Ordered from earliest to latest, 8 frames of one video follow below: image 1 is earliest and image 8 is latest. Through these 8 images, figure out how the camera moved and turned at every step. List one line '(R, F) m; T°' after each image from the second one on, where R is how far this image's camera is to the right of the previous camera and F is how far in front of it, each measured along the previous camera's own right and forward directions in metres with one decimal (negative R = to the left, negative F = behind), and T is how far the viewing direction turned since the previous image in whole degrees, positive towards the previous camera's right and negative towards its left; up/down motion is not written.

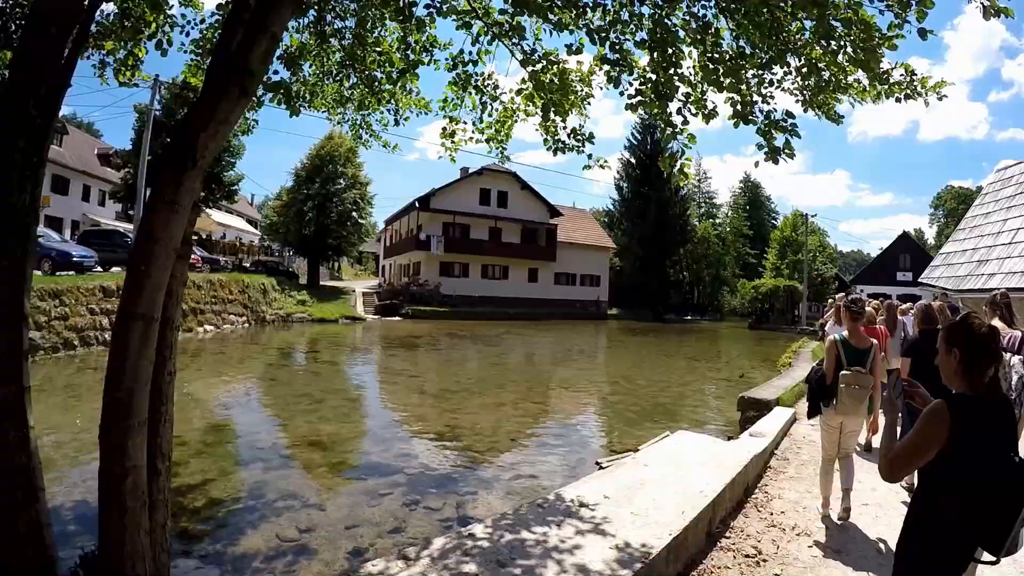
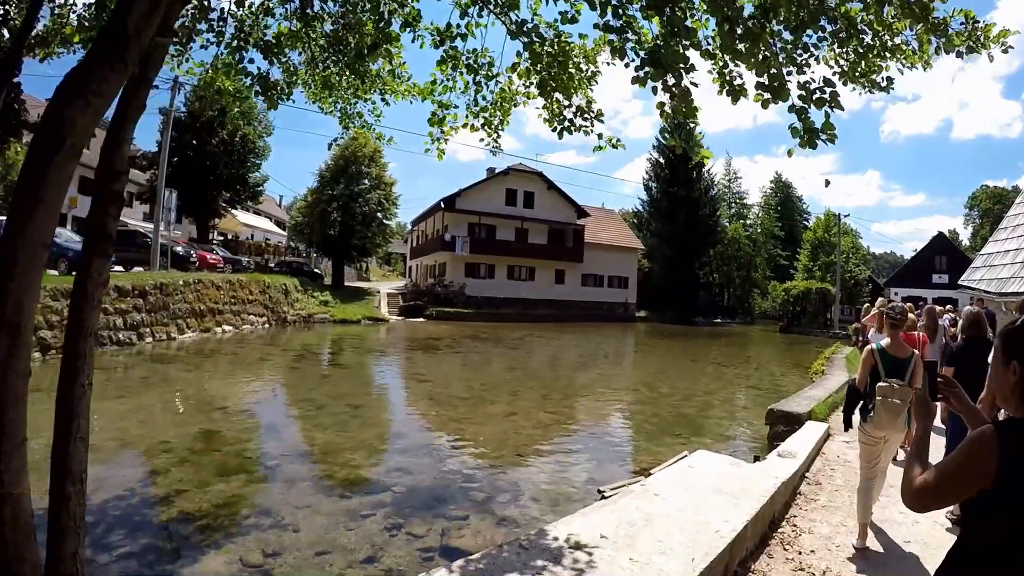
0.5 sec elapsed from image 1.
(+0.2, +0.5) m; -3°
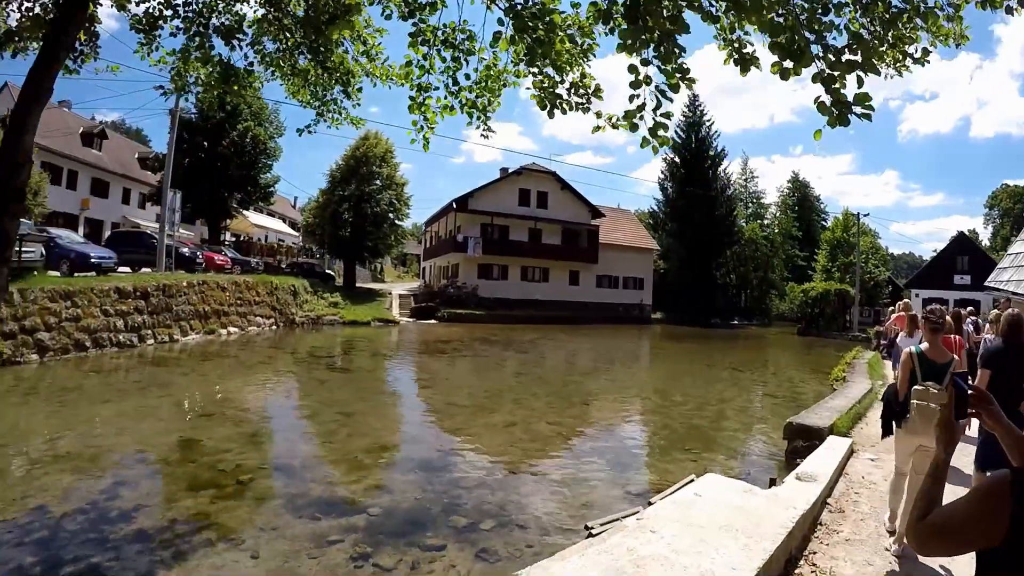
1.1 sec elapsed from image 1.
(+0.2, +0.5) m; -1°
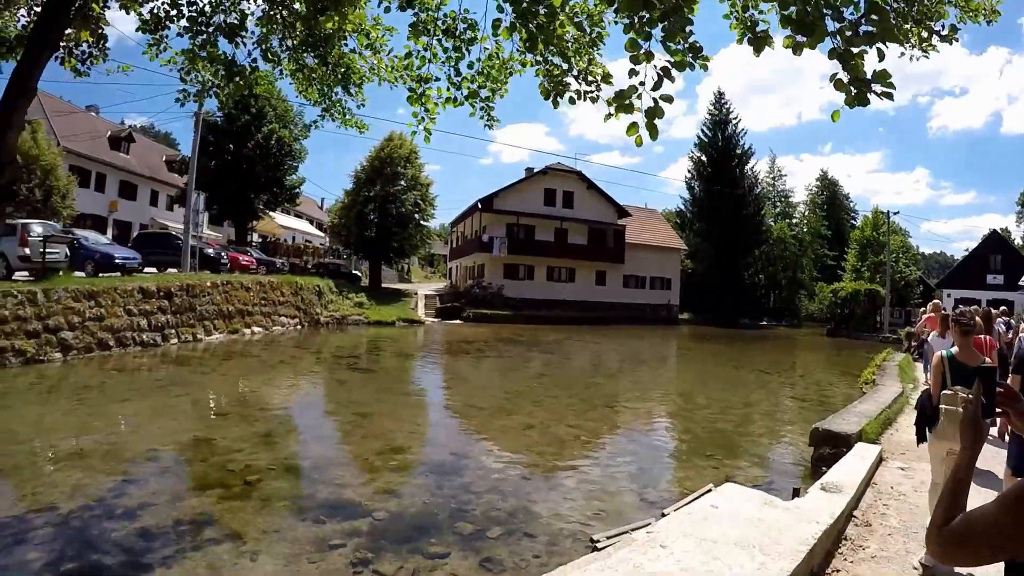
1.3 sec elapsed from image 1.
(+0.1, +0.2) m; -2°
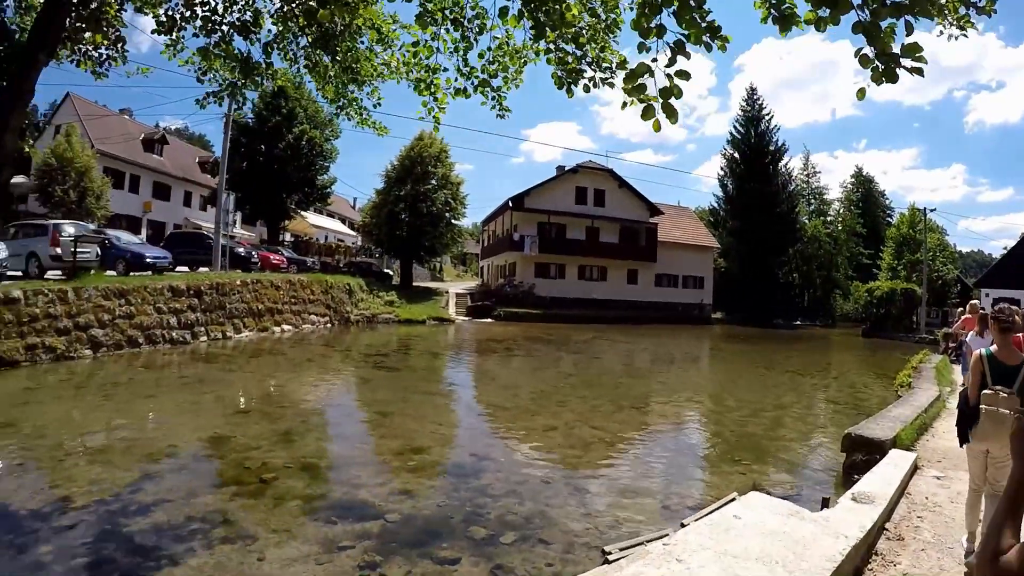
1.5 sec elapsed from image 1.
(+0.1, +0.1) m; -3°
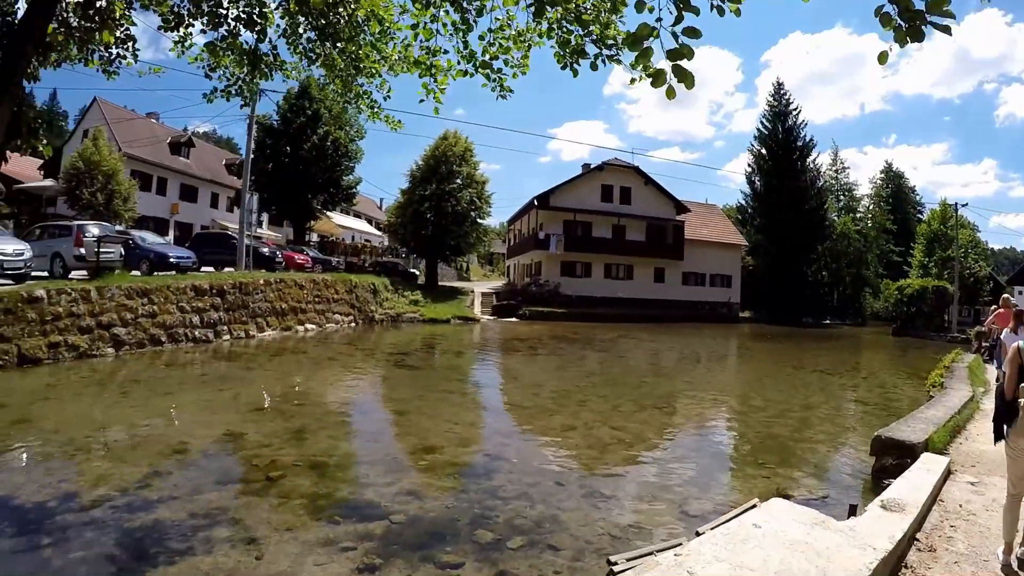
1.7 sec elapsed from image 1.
(+0.1, +0.2) m; -2°
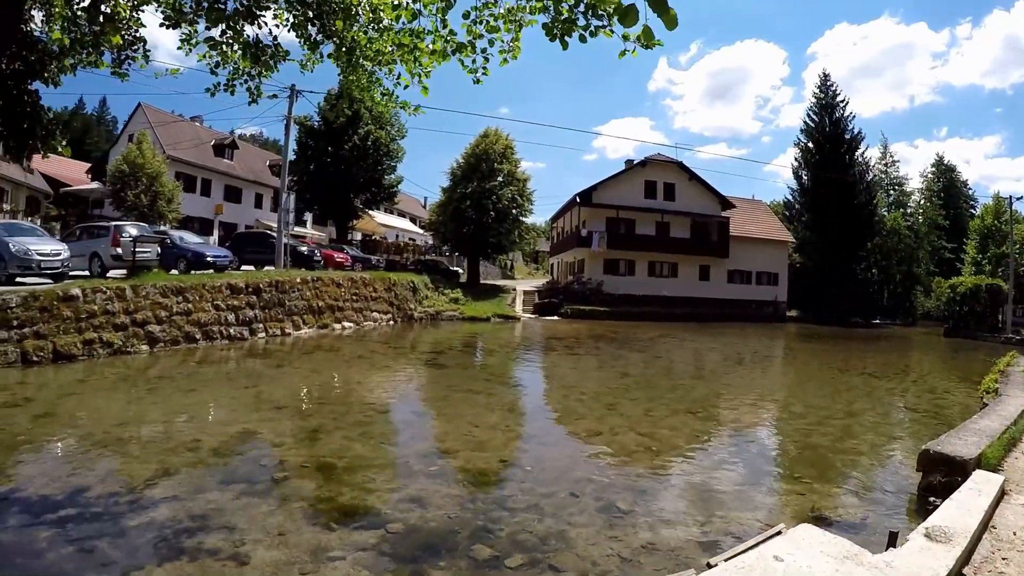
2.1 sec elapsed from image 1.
(+0.3, +0.3) m; -4°
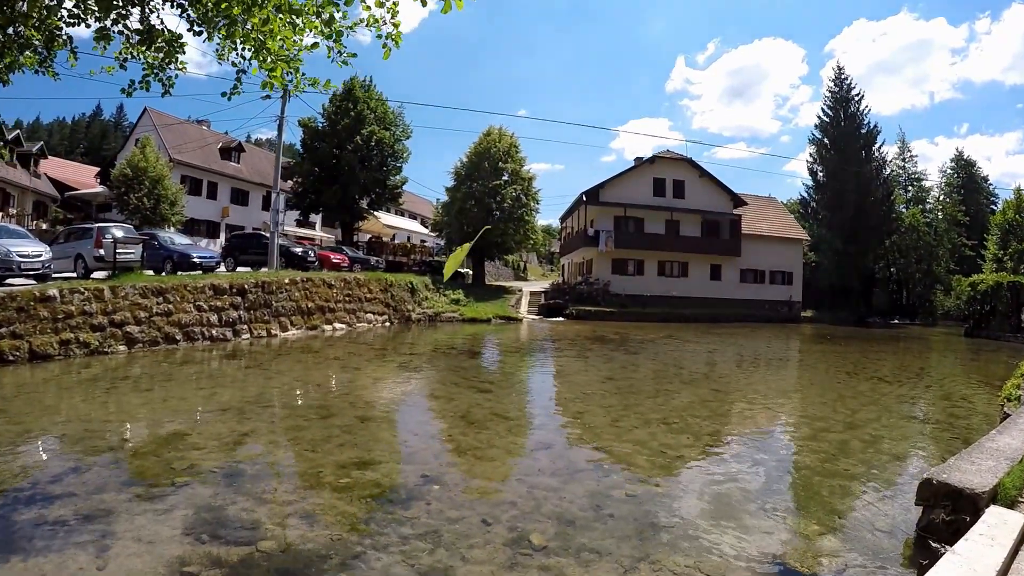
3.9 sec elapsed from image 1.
(+0.7, +0.6) m; -1°
